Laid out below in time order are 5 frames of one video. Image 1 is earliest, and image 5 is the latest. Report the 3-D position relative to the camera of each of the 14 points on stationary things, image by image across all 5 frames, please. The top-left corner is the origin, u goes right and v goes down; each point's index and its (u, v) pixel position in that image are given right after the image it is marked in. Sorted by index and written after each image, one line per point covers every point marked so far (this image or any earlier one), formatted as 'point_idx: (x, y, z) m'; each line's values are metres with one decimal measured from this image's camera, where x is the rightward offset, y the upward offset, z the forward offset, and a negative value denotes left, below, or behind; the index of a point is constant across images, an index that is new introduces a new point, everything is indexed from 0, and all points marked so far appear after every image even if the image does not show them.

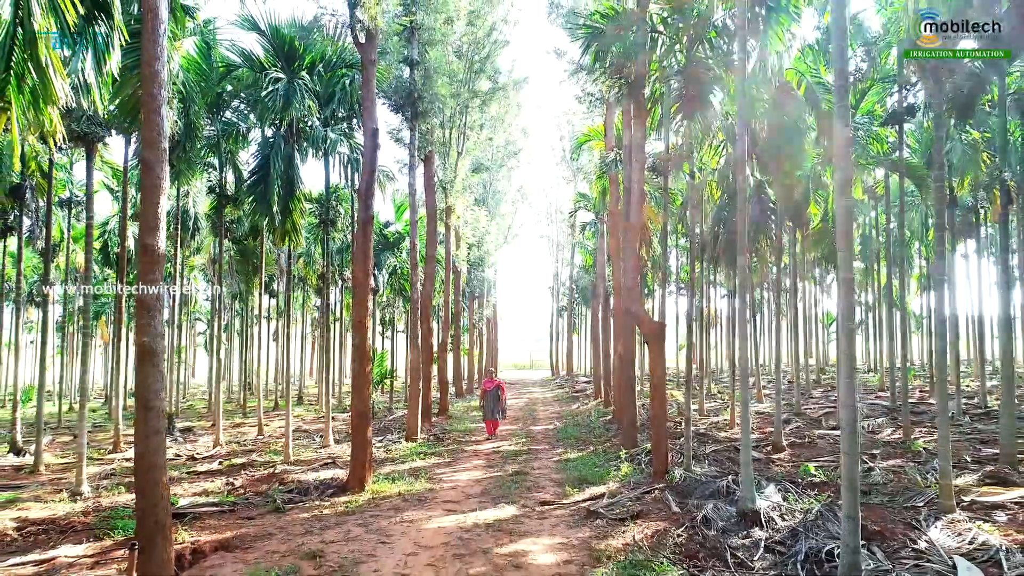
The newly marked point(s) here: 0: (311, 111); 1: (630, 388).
0: (-3.7, +3.3, +11.1) m
1: (+2.1, -1.8, +10.4) m
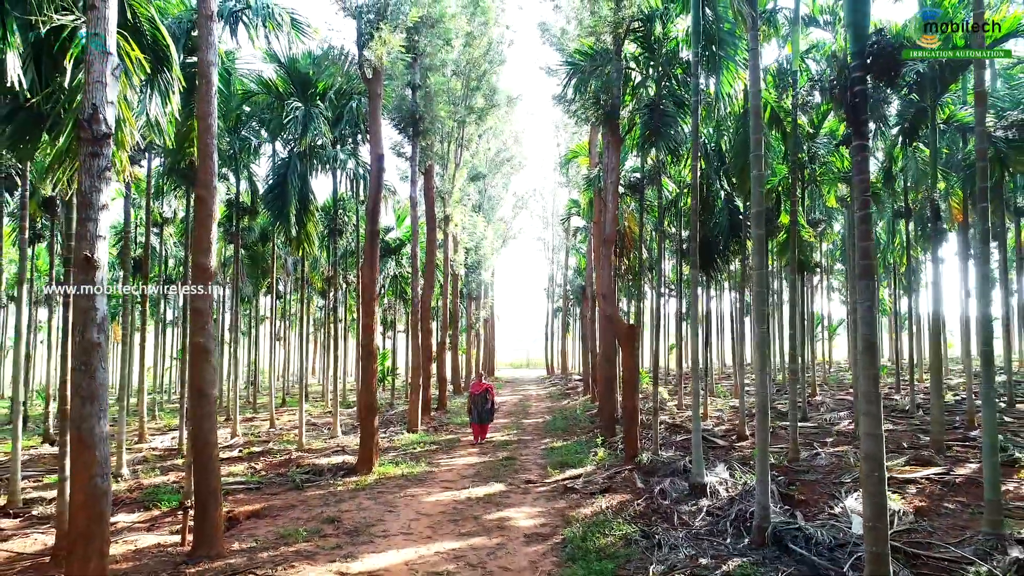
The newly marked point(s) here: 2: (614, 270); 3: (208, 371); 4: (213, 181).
0: (-3.9, +3.2, +12.3) m
1: (+1.9, -1.9, +11.6) m
2: (+2.0, +0.3, +11.5) m
3: (-3.1, -0.8, +6.0) m
4: (-3.2, +1.1, +6.2) m
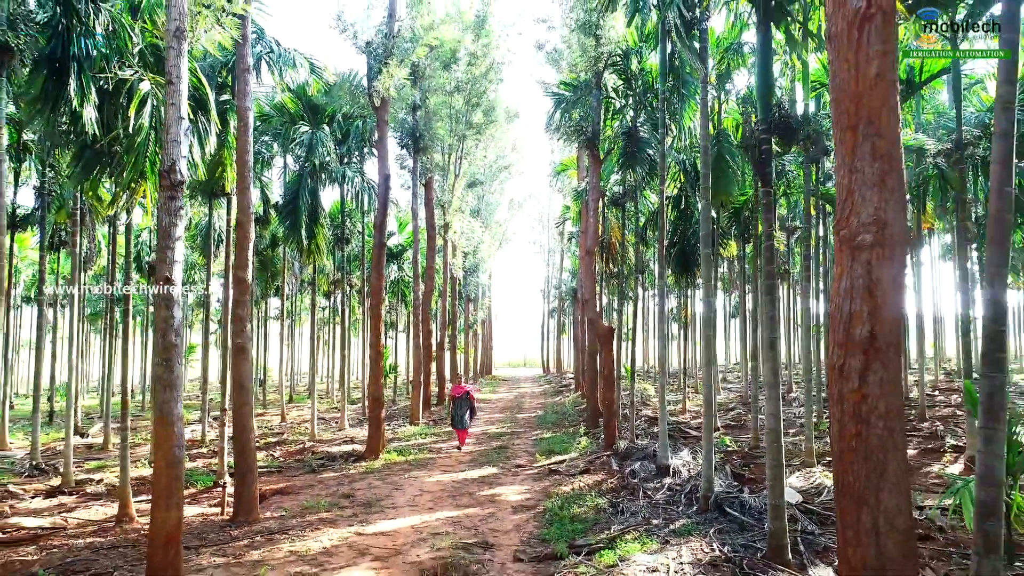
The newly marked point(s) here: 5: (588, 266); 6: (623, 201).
0: (-4.1, +3.1, +13.4) m
1: (+1.7, -2.0, +12.8) m
2: (+1.8, +0.2, +12.6) m
3: (-3.3, -1.0, +7.2) m
4: (-3.3, +1.0, +7.4) m
5: (+1.6, +0.5, +12.5) m
6: (+2.3, +1.8, +12.2) m
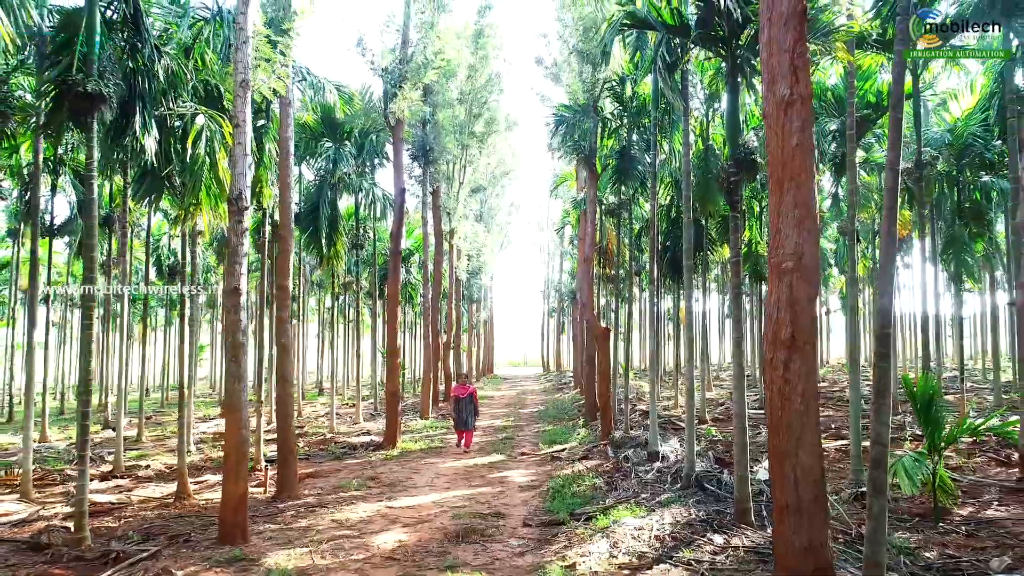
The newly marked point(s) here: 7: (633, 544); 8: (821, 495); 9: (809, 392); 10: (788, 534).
0: (-4.0, +3.0, +14.5) m
1: (+1.8, -2.1, +13.8) m
2: (+1.9, +0.1, +13.7) m
3: (-3.1, -1.1, +8.2) m
4: (-3.2, +0.9, +8.4) m
5: (+1.7, +0.4, +13.5) m
6: (+2.4, +1.7, +13.3) m
7: (+1.2, -2.5, +5.7) m
8: (+2.0, -1.4, +3.8) m
9: (+2.0, -0.7, +3.9) m
10: (+1.8, -1.6, +3.9) m
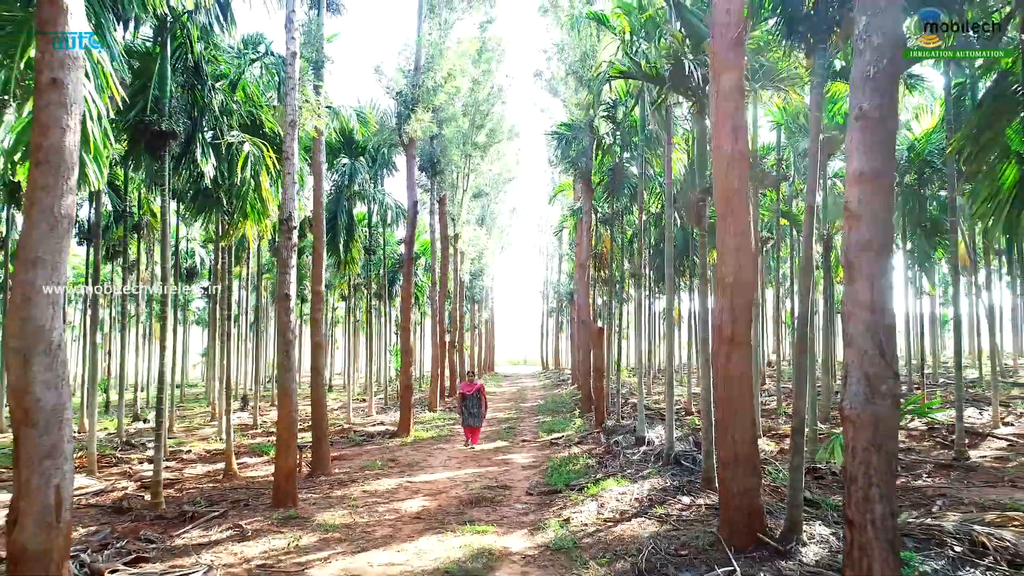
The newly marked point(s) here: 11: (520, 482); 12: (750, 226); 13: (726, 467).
0: (-3.9, +2.9, +15.7) m
1: (+1.9, -2.1, +15.1) m
2: (+2.0, +0.1, +14.9) m
3: (-3.1, -1.1, +9.5) m
4: (-3.1, +0.8, +9.6) m
5: (+1.8, +0.3, +14.8) m
6: (+2.5, +1.7, +14.5) m
7: (+1.2, -2.6, +6.9) m
8: (+2.1, -1.4, +5.1) m
9: (+2.0, -0.8, +5.1) m
10: (+1.9, -1.7, +5.1) m
11: (+0.1, -2.9, +8.8) m
12: (+2.1, +0.6, +5.2) m
13: (+1.9, -1.6, +5.2) m
